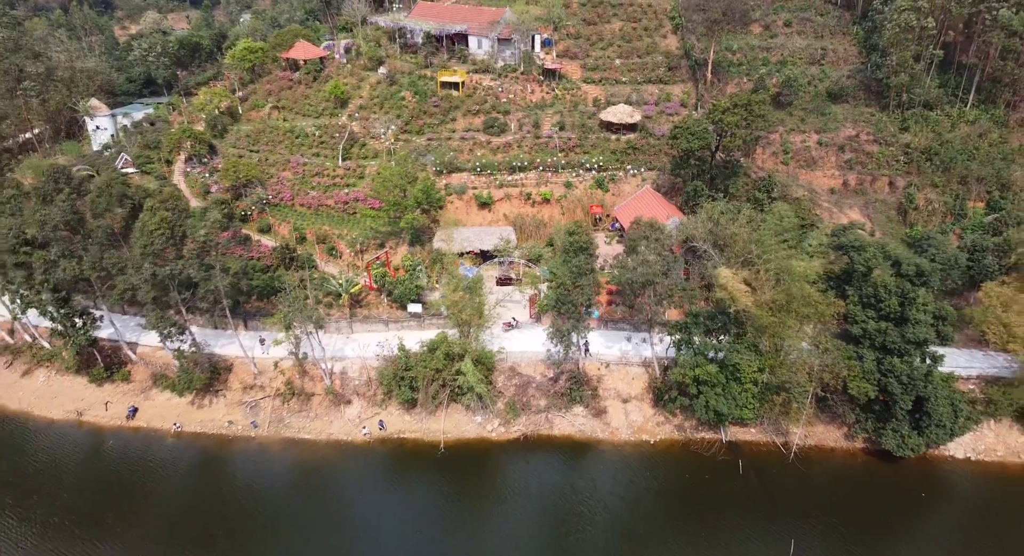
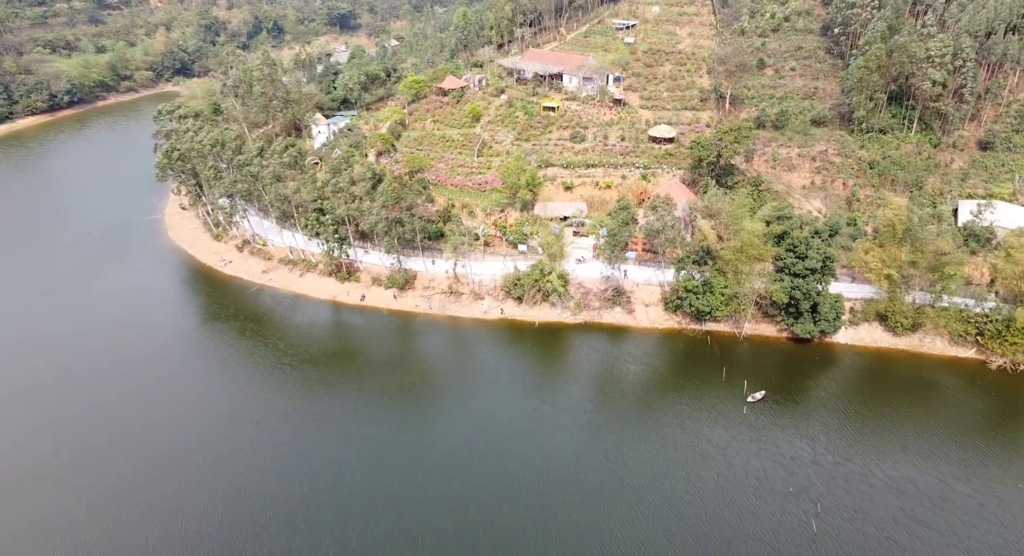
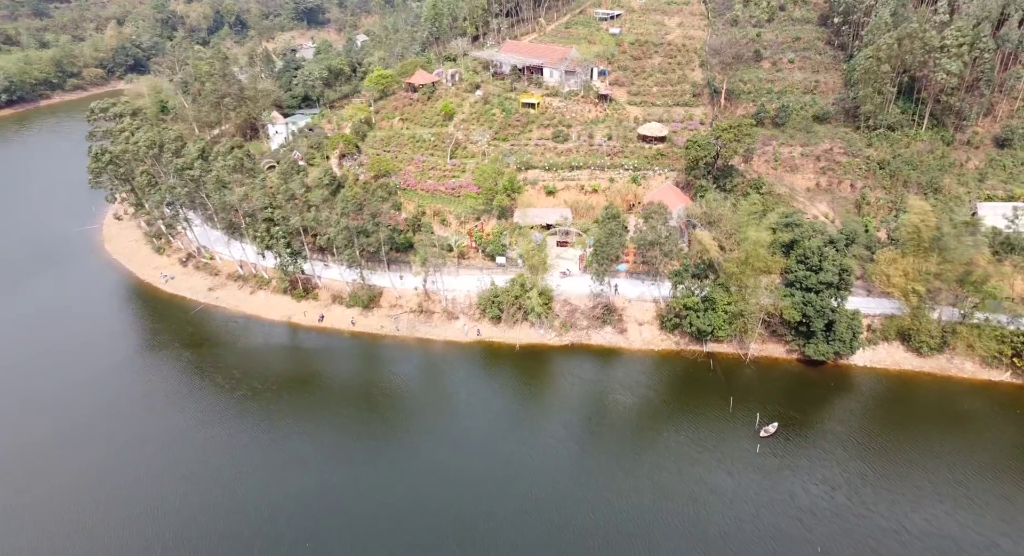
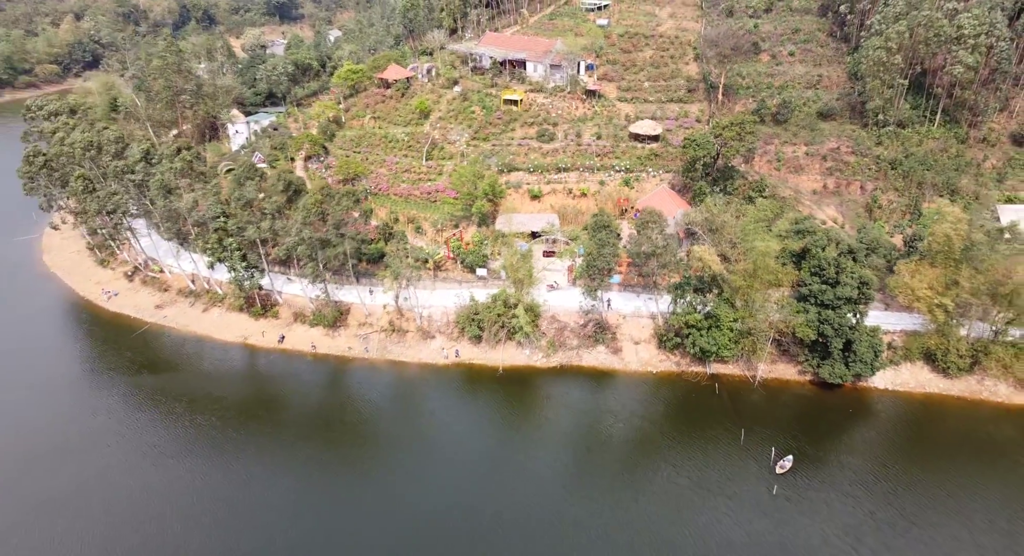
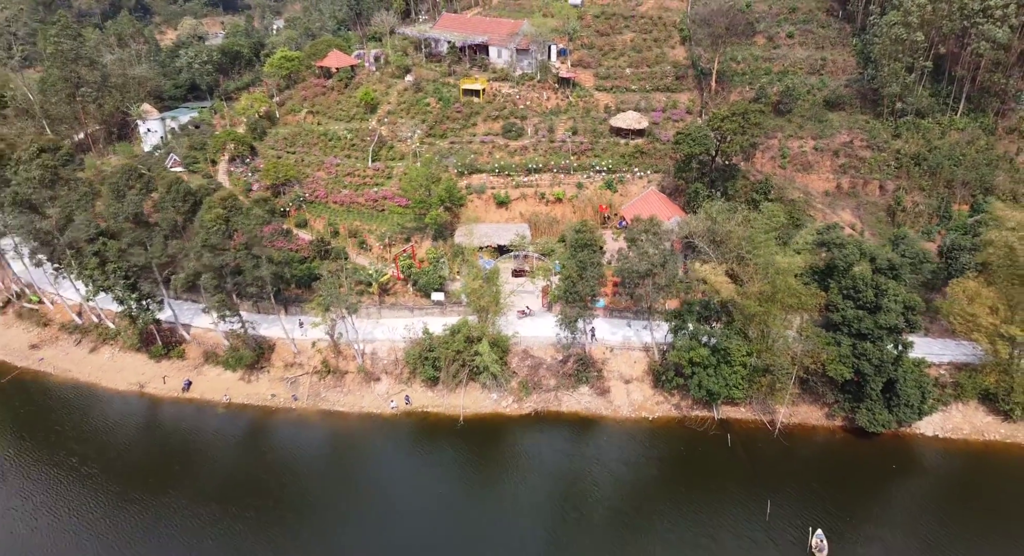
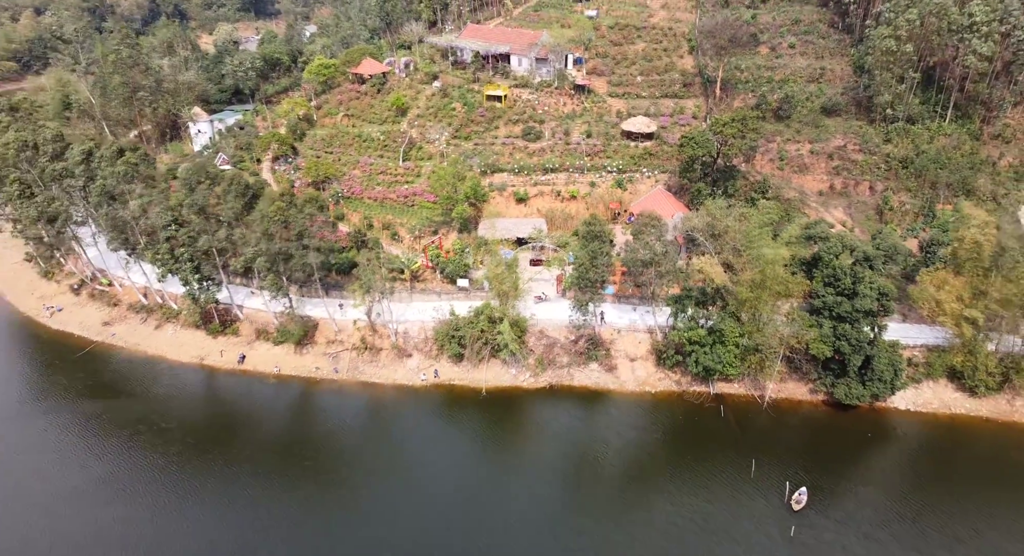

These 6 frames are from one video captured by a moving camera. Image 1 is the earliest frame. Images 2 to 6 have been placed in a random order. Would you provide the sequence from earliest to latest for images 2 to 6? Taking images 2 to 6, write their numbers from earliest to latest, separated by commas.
5, 6, 4, 3, 2
